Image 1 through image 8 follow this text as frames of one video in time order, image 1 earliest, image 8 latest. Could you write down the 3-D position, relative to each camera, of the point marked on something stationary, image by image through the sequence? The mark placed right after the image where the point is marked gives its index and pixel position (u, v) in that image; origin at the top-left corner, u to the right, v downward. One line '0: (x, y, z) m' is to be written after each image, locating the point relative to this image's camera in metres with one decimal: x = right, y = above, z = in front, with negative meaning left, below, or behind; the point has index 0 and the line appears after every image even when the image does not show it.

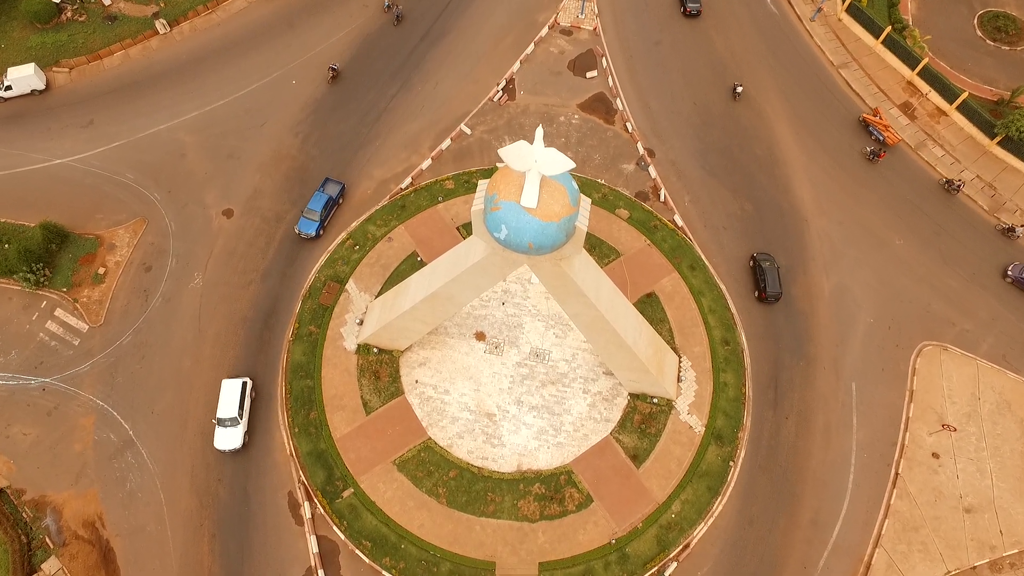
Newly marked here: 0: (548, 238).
0: (+1.0, +1.5, +17.3) m
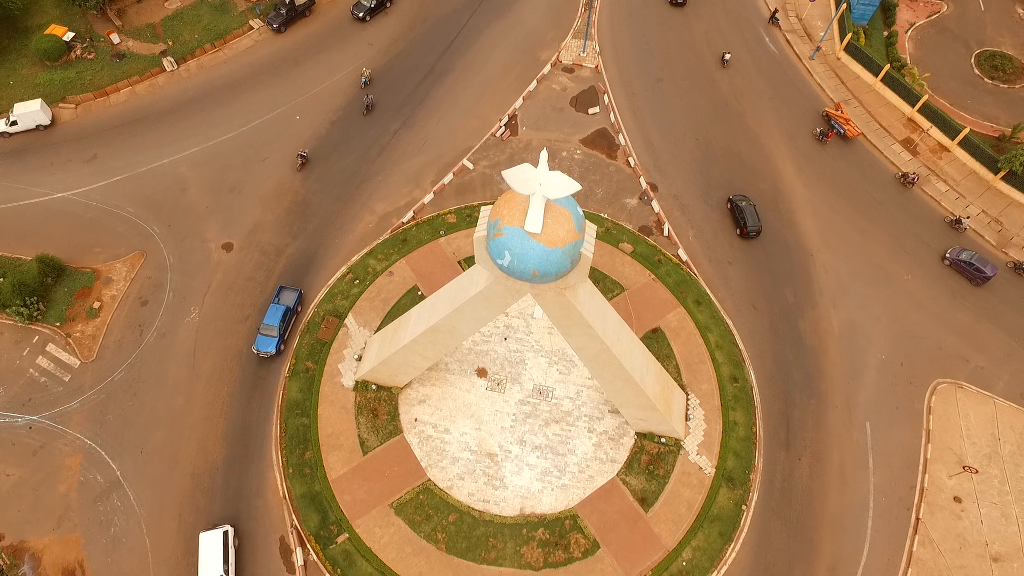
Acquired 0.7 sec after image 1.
0: (+1.1, +0.6, +16.8) m
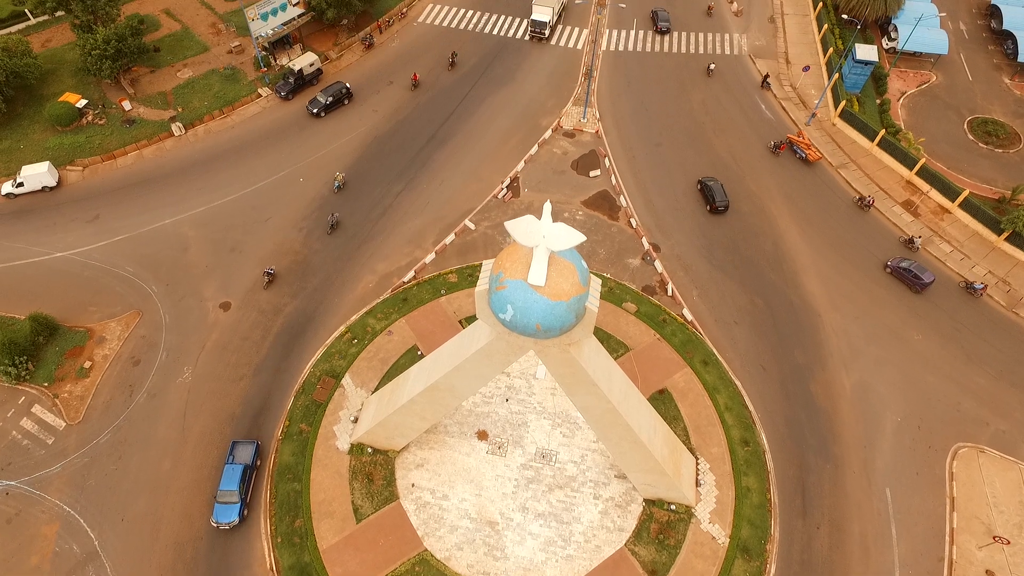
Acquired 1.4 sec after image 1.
0: (+1.2, -0.8, +16.3) m
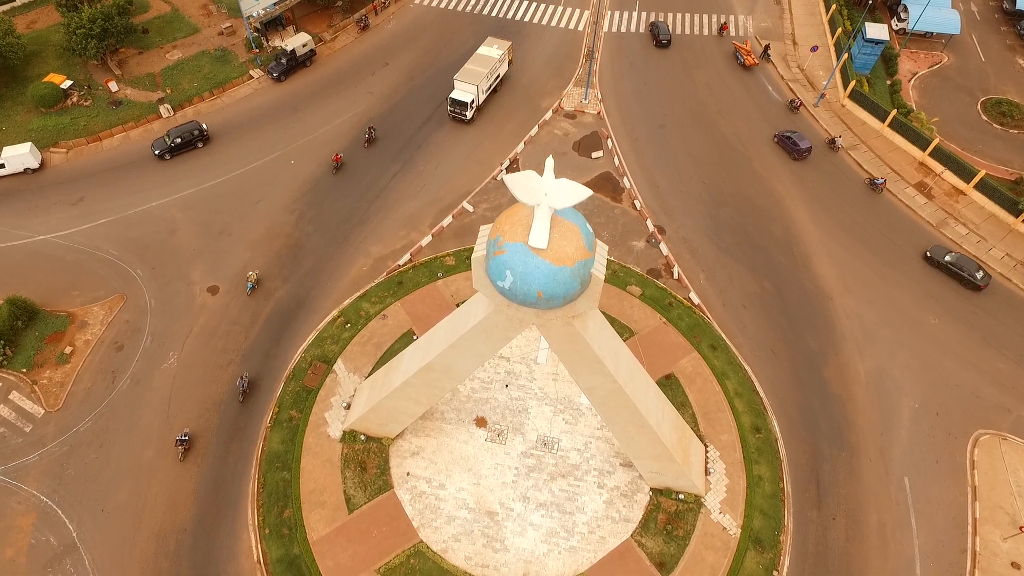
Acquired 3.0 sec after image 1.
0: (+1.2, 0.0, +15.0) m
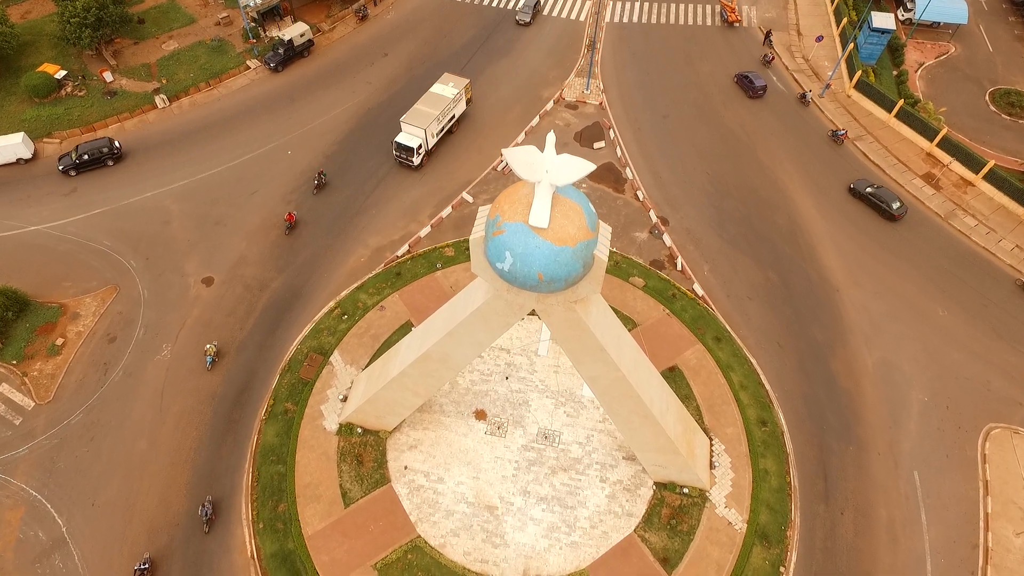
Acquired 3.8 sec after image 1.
0: (+1.2, +0.5, +14.4) m
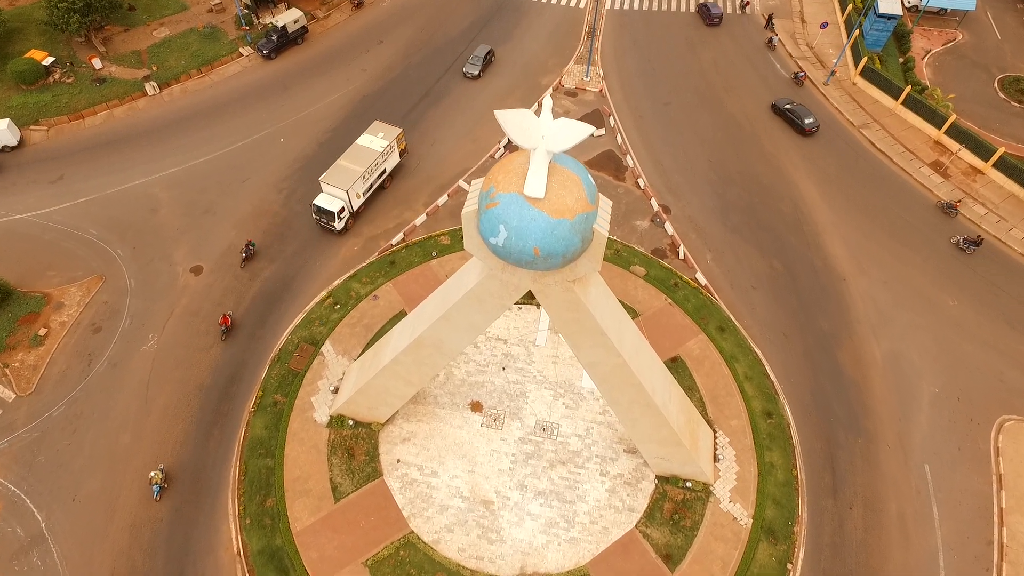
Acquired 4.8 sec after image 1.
0: (+1.1, +1.0, +13.5) m
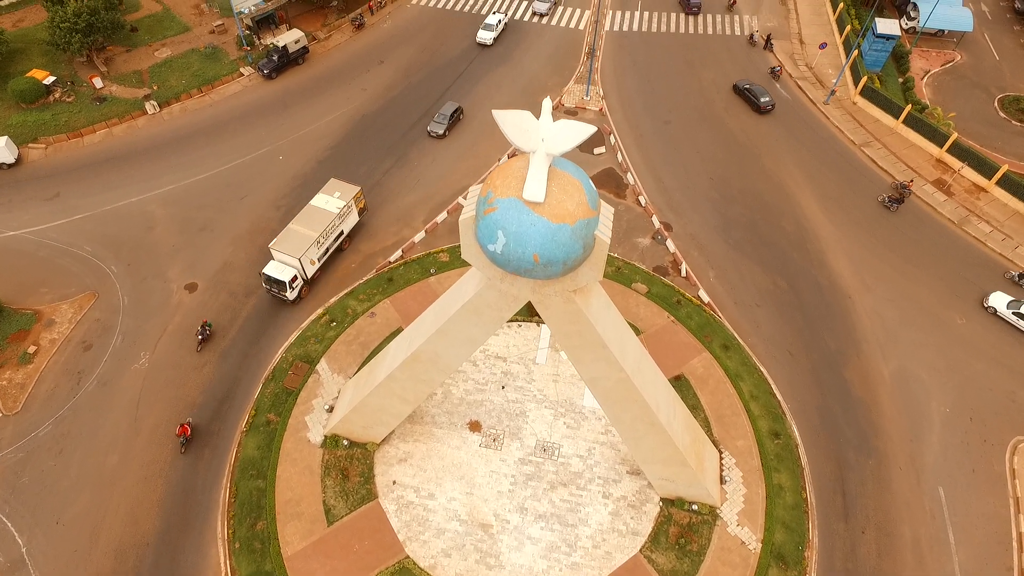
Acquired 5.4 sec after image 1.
0: (+1.0, +0.8, +13.1) m
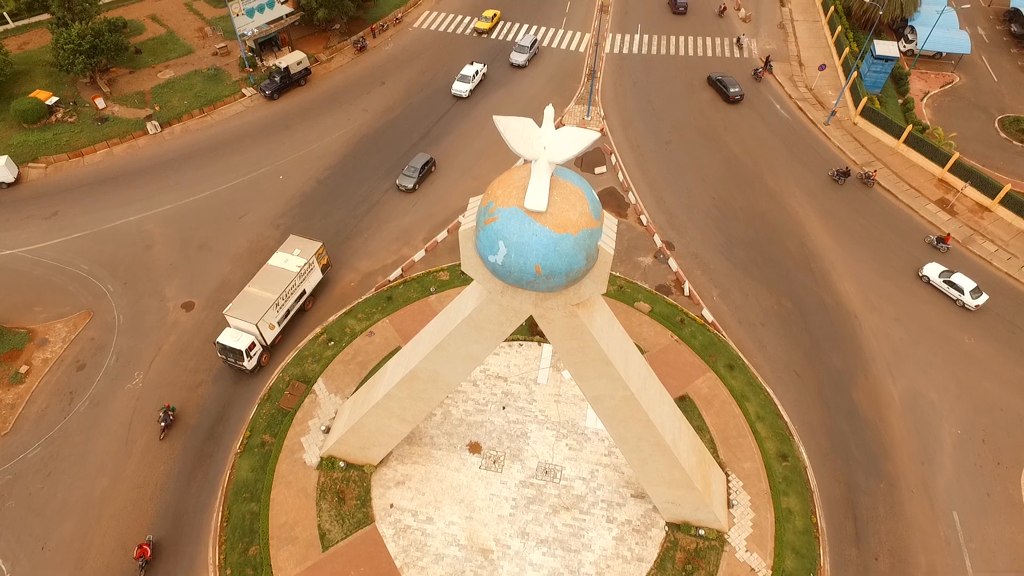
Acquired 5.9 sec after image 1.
0: (+1.1, +0.5, +12.7) m
